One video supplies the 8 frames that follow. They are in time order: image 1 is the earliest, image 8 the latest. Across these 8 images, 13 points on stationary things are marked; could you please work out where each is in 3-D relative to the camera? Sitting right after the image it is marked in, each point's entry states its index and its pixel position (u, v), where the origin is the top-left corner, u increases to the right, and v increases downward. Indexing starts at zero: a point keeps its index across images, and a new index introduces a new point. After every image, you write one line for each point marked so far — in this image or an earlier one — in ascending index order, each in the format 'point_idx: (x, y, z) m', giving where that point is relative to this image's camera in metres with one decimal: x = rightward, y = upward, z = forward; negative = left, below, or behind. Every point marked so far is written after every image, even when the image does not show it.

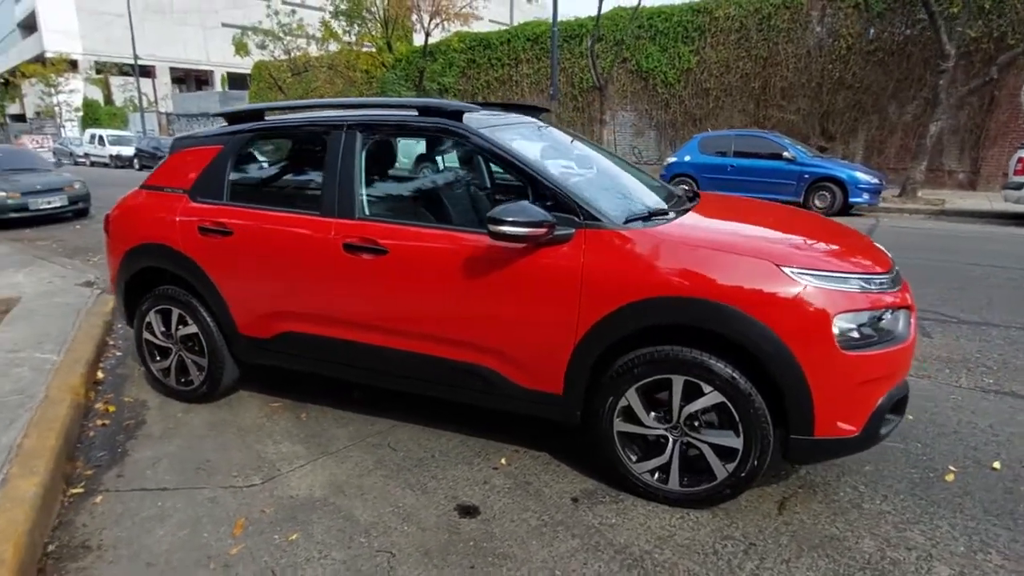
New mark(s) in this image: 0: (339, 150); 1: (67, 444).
0: (-1.0, +0.8, +3.5) m
1: (-2.5, -0.9, +3.4) m
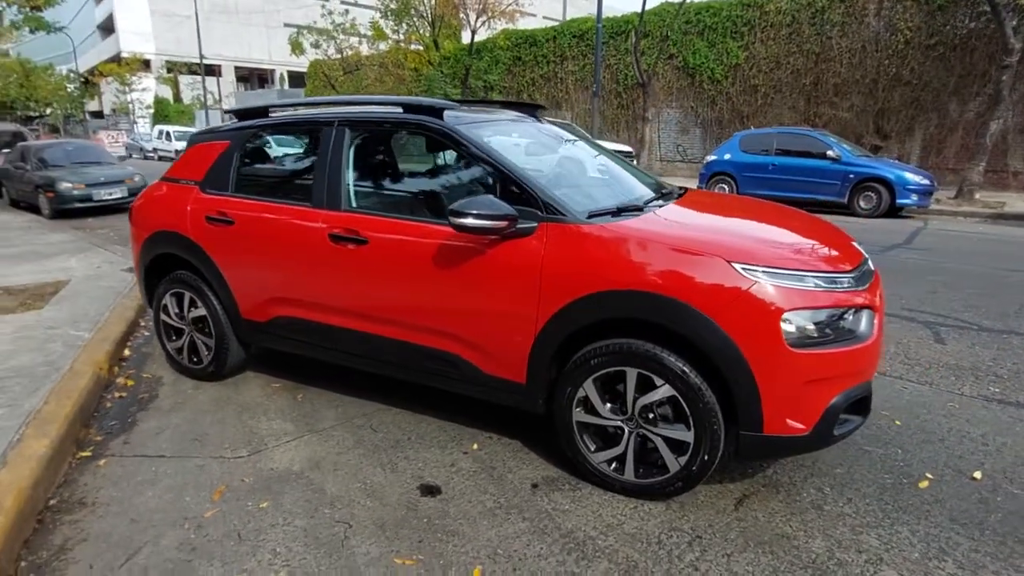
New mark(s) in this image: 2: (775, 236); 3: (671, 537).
0: (-1.1, +0.9, +3.7) m
1: (-2.7, -0.8, +3.8) m
2: (+1.3, +0.3, +3.0) m
3: (+0.7, -1.1, +2.7) m
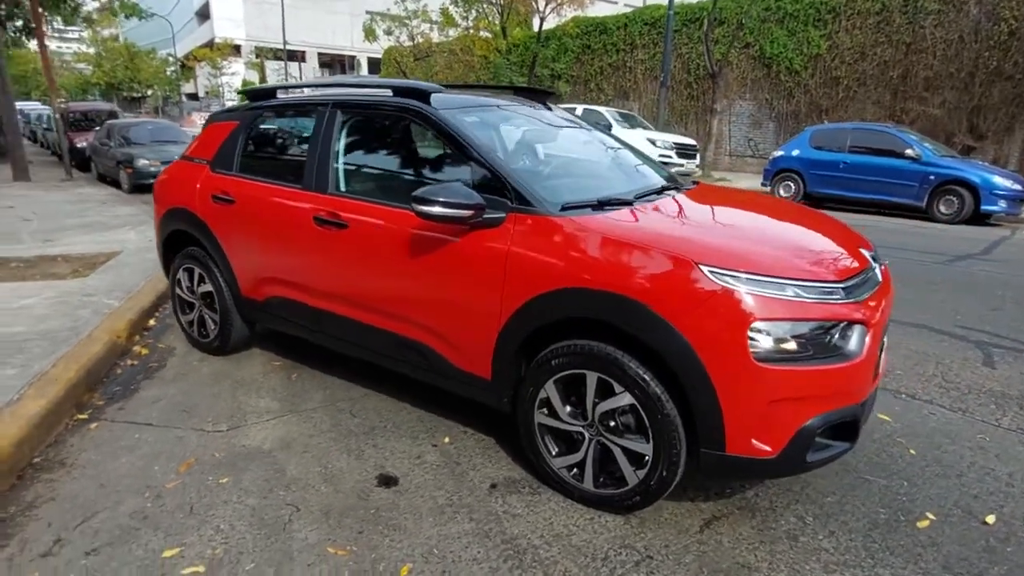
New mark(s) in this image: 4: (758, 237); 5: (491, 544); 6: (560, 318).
0: (-1.2, +1.0, +3.7) m
1: (-2.8, -0.6, +4.0) m
2: (+1.2, +0.2, +2.8) m
3: (+0.4, -1.1, +2.6) m
4: (+1.1, +0.2, +2.8) m
5: (-0.1, -1.1, +2.6) m
6: (+0.2, -0.1, +2.7) m
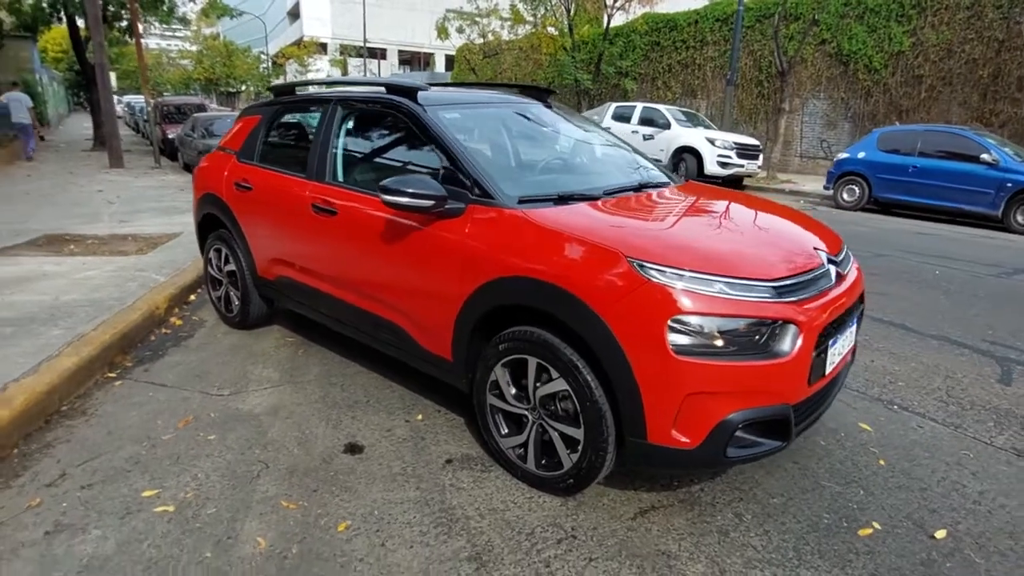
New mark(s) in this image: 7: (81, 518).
0: (-1.2, +1.1, +4.0) m
1: (-2.9, -0.4, +4.5) m
2: (+0.9, +0.2, +2.8) m
3: (+0.1, -1.1, +2.7) m
4: (+0.9, +0.2, +2.8) m
5: (-0.4, -1.0, +2.8) m
6: (0.0, -0.1, +2.9) m
7: (-1.9, -1.0, +2.7) m
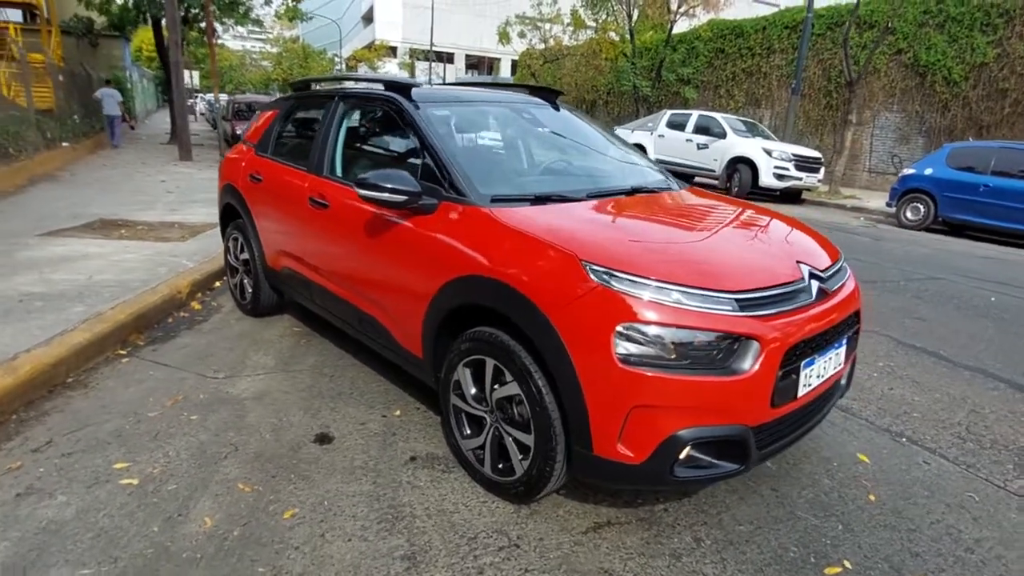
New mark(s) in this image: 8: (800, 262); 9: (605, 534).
0: (-1.2, +1.1, +4.0) m
1: (-2.9, -0.3, +4.7) m
2: (+0.8, +0.2, +2.7) m
3: (-0.1, -1.1, +2.6) m
4: (+0.7, +0.2, +2.7) m
5: (-0.6, -1.0, +2.8) m
6: (-0.2, -0.1, +2.8) m
7: (-2.1, -0.9, +2.8) m
8: (+1.3, +0.1, +2.8) m
9: (+0.4, -1.1, +2.7) m
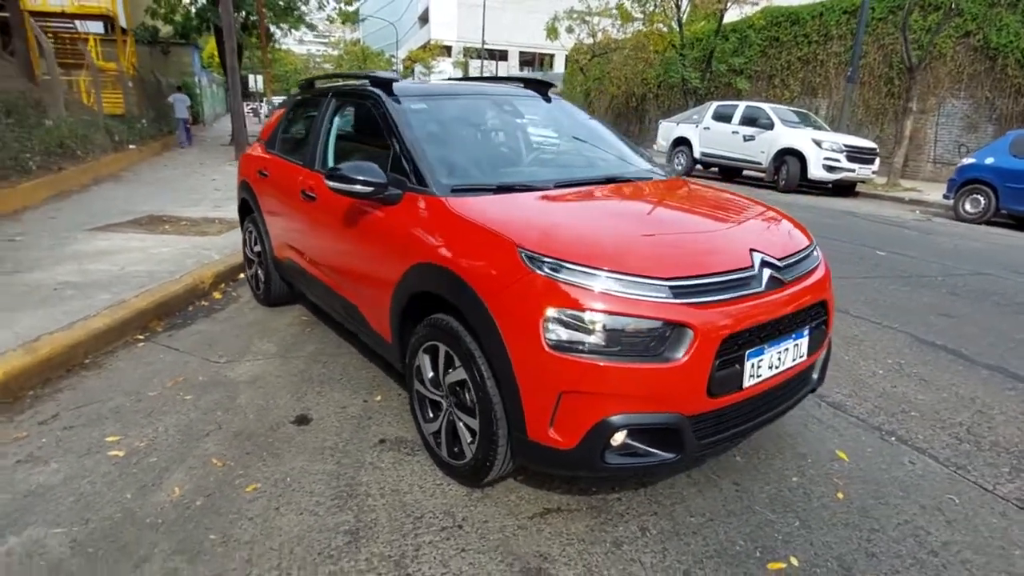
0: (-1.3, +1.2, +4.2) m
1: (-2.9, -0.2, +5.0) m
2: (+0.5, +0.2, +2.7) m
3: (-0.3, -1.0, +2.7) m
4: (+0.5, +0.3, +2.7) m
5: (-0.8, -0.9, +2.9) m
6: (-0.4, 0.0, +2.9) m
7: (-2.3, -0.8, +3.1) m
8: (+1.1, +0.2, +2.7) m
9: (+0.2, -1.0, +2.7) m
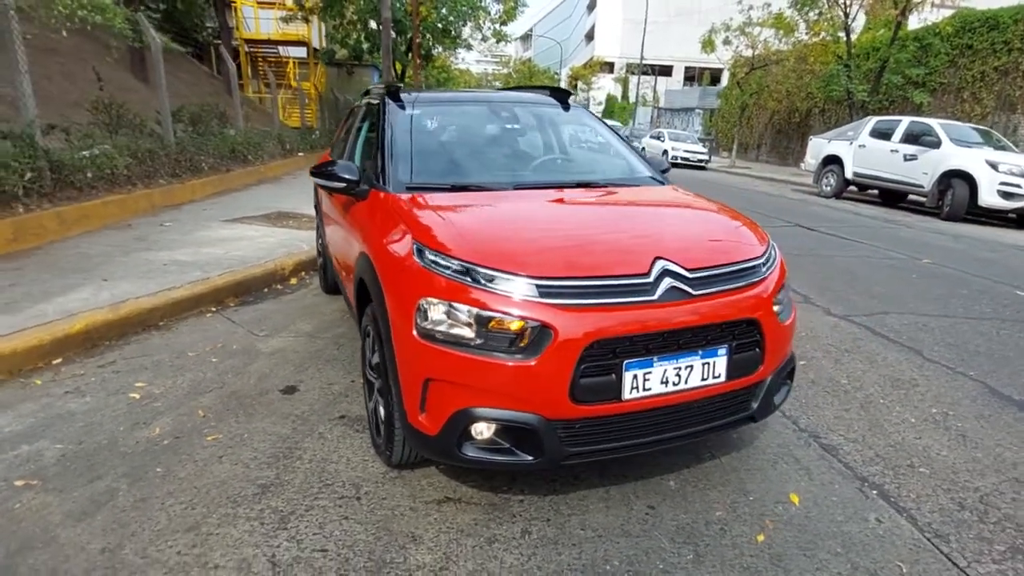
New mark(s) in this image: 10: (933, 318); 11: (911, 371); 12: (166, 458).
0: (-1.2, +1.3, +4.6) m
1: (-2.6, 0.0, +5.8) m
2: (+0.1, +0.2, +2.7) m
3: (-0.8, -1.0, +2.9) m
4: (+0.1, +0.3, +2.7) m
5: (-1.2, -0.8, +3.2) m
6: (-0.8, 0.0, +3.1) m
7: (-2.6, -0.6, +3.8) m
8: (+0.7, +0.1, +2.6) m
9: (-0.3, -1.0, +2.8) m
10: (+3.9, -0.3, +5.6) m
11: (+2.9, -0.6, +4.4) m
12: (-1.8, -0.9, +3.1) m
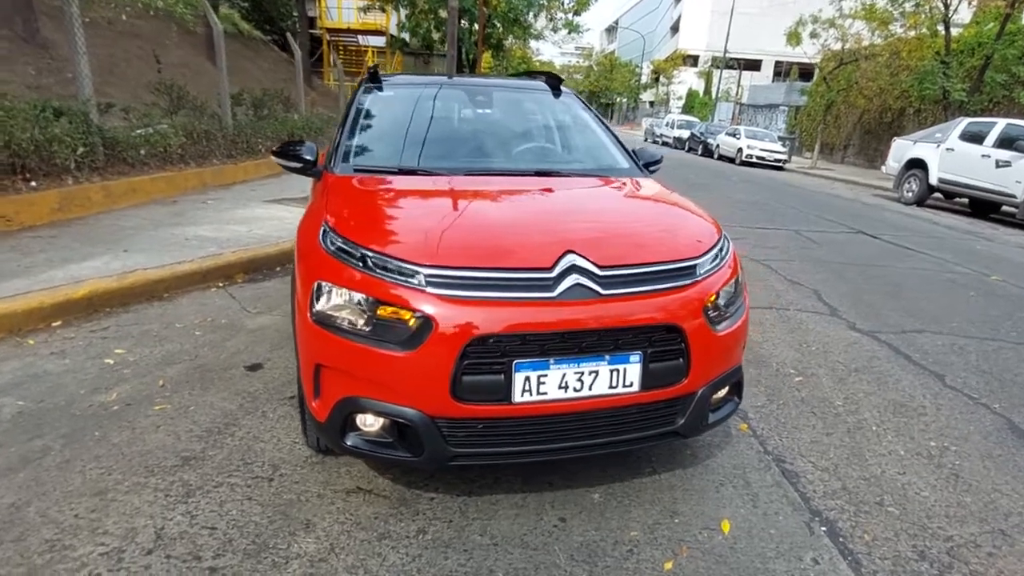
0: (-1.2, +1.4, +4.6) m
1: (-2.6, +0.2, +6.0) m
2: (-0.2, +0.3, +2.5) m
3: (-1.2, -0.9, +2.9) m
4: (-0.3, +0.3, +2.6) m
5: (-1.6, -0.7, +3.3) m
6: (-1.1, +0.1, +3.1) m
7: (-2.9, -0.4, +4.0) m
8: (+0.3, +0.1, +2.4) m
9: (-0.7, -0.9, +2.7) m
10: (+3.8, -0.4, +5.0) m
11: (+2.6, -0.7, +3.9) m
12: (-2.1, -0.7, +3.2) m
